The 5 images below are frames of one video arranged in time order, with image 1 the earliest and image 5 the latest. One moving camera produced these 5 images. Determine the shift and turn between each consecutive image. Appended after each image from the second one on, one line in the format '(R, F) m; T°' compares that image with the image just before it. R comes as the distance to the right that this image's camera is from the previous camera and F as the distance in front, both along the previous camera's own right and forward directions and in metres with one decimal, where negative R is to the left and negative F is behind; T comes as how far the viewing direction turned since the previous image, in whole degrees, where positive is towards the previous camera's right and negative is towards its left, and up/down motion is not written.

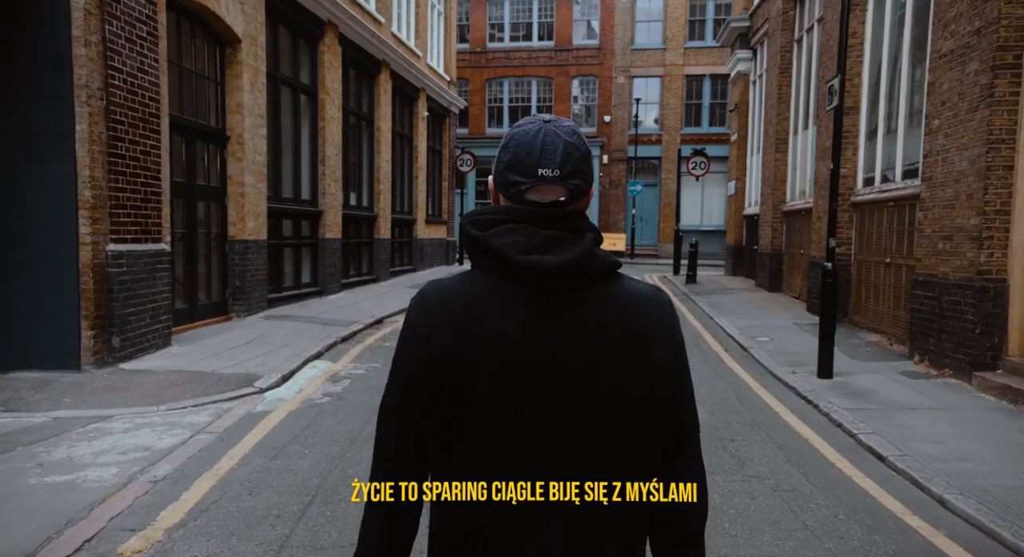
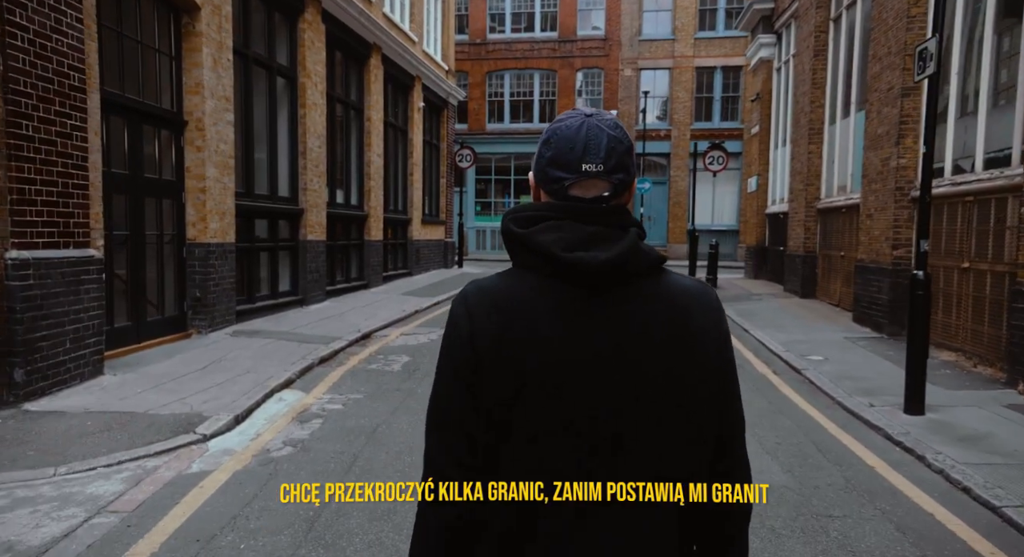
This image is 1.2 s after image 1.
(-0.1, +1.6) m; 0°
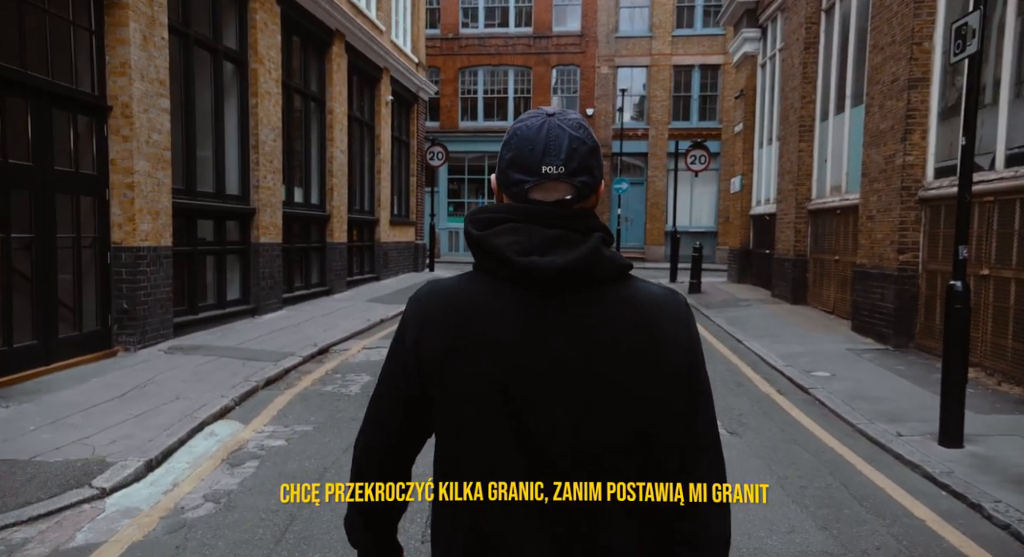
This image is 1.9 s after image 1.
(0.0, +1.0) m; +2°
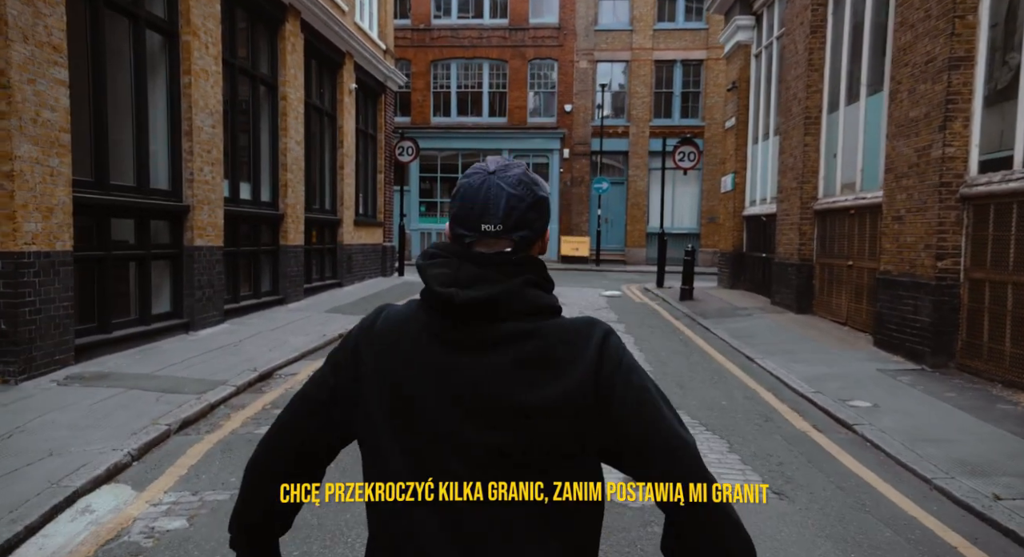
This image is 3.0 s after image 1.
(-0.1, +1.5) m; +2°
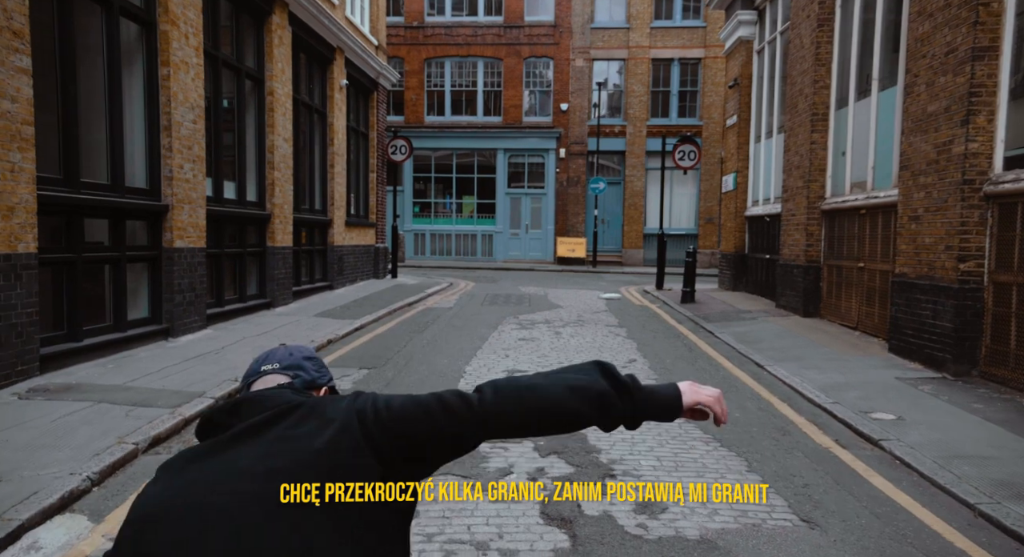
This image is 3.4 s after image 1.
(0.0, +0.5) m; 0°
